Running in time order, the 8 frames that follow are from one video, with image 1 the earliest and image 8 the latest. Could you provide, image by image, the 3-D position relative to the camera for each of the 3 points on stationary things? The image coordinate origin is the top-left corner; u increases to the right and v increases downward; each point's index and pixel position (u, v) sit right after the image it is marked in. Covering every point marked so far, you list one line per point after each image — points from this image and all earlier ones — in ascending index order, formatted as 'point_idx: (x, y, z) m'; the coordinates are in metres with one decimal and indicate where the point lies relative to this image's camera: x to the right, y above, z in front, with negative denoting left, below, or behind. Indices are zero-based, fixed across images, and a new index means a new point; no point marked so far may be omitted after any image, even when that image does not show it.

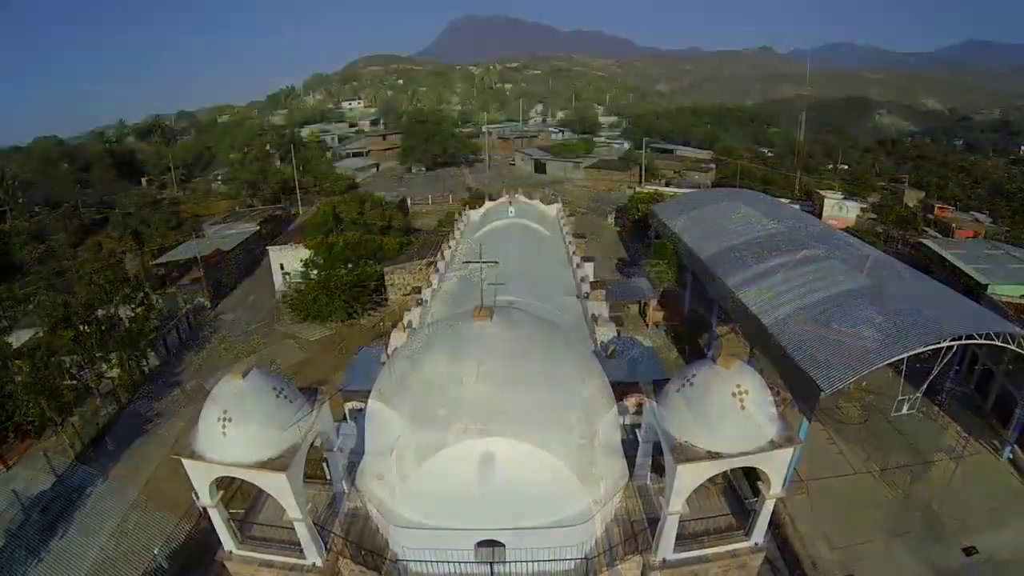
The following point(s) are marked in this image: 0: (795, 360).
0: (+6.9, -1.8, +14.3) m
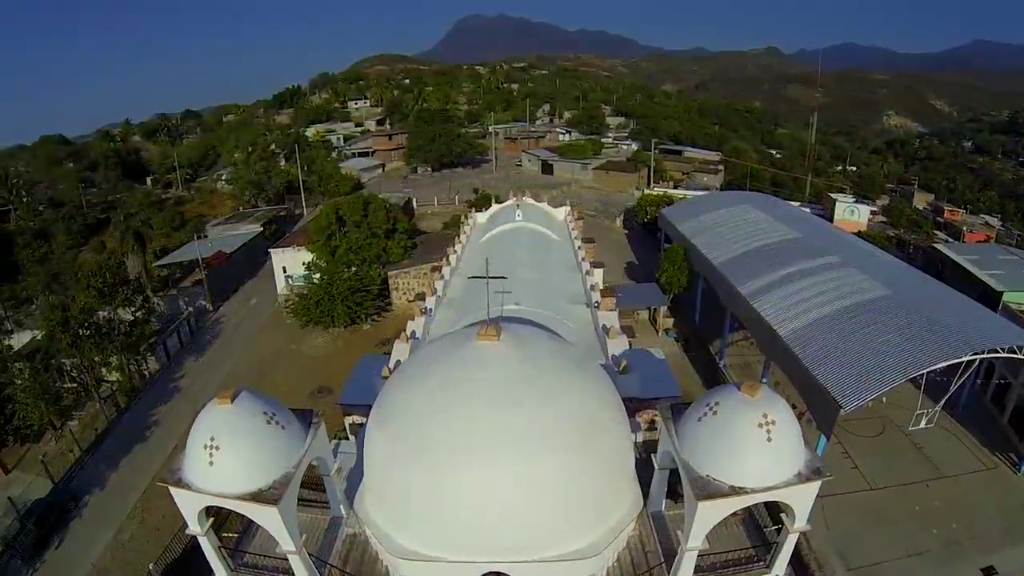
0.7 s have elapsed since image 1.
0: (+7.0, -2.0, +13.8) m
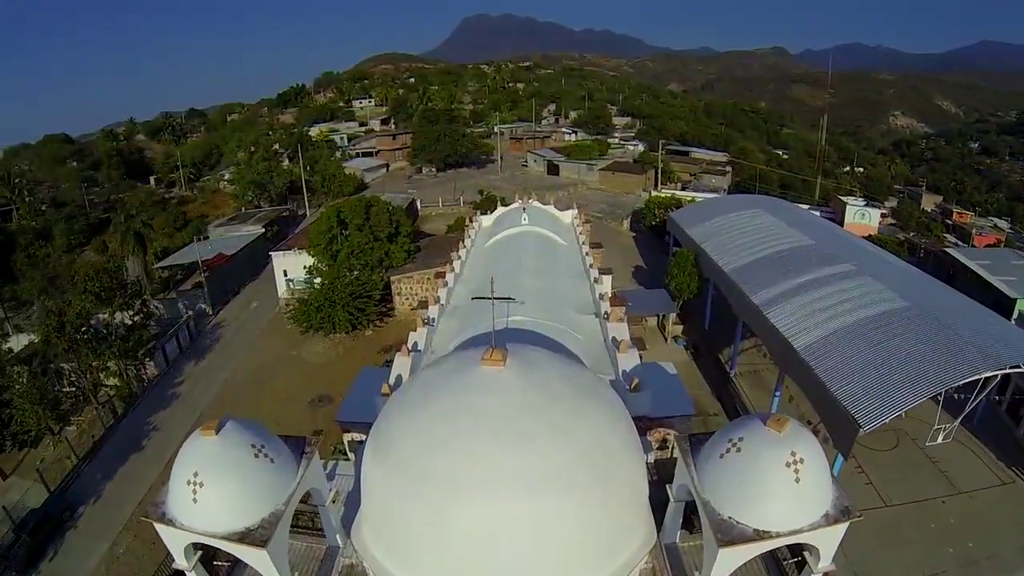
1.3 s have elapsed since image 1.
0: (+7.1, -2.3, +13.3) m
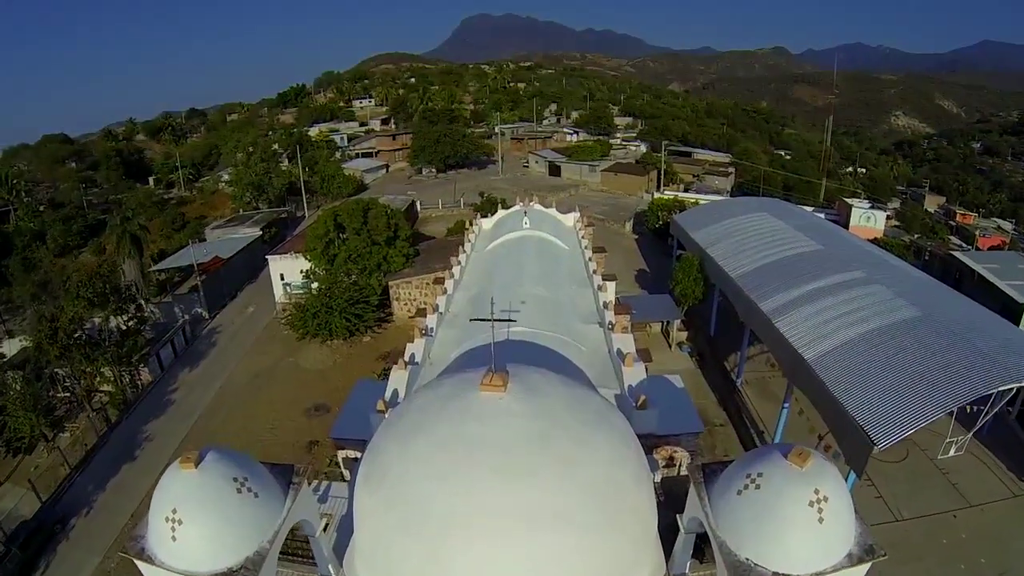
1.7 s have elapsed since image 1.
0: (+7.2, -2.5, +12.8) m
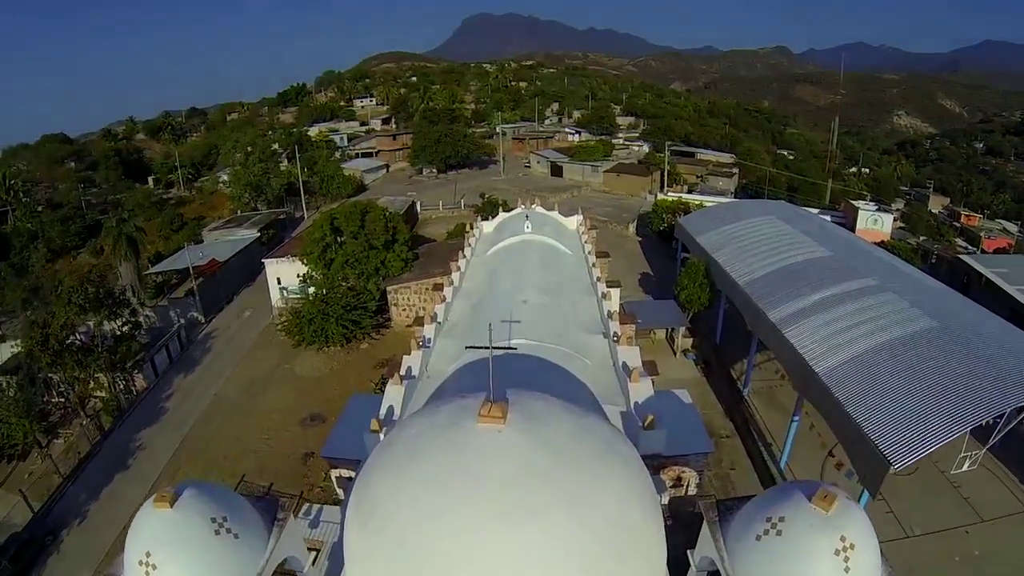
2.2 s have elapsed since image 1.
0: (+7.2, -2.7, +12.4) m
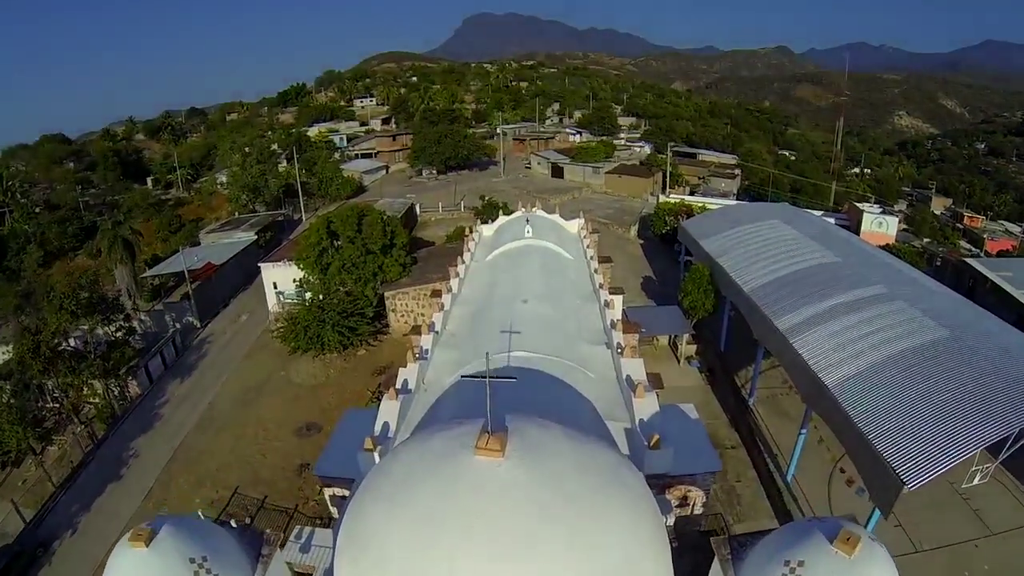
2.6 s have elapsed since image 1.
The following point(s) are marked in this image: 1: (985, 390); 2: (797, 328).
0: (+7.2, -2.9, +12.0) m
1: (+9.5, -2.0, +11.8) m
2: (+7.7, -1.1, +15.8) m
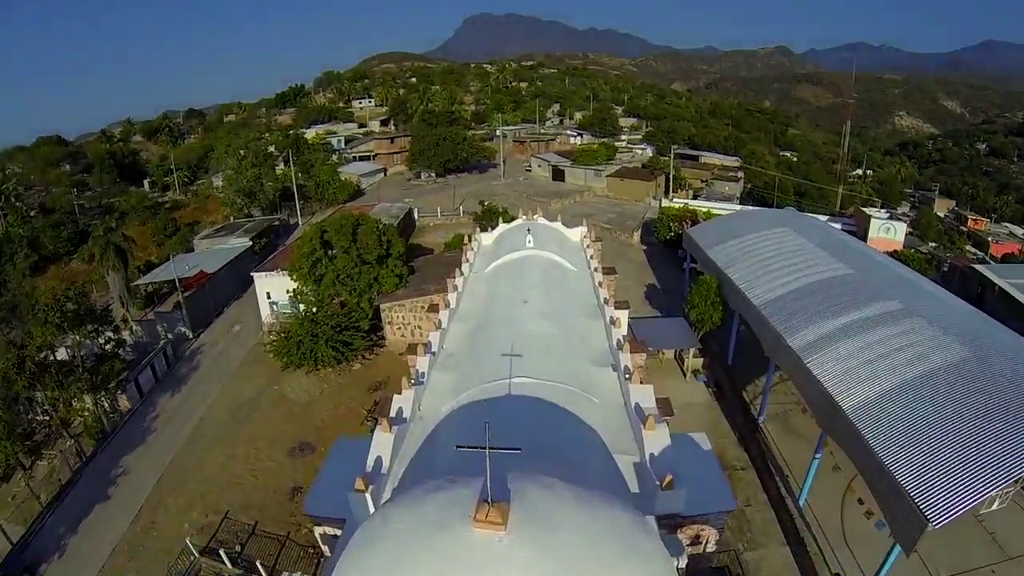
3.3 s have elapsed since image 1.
0: (+7.2, -3.3, +11.3) m
1: (+9.5, -2.5, +11.1) m
2: (+7.7, -1.5, +15.1) m
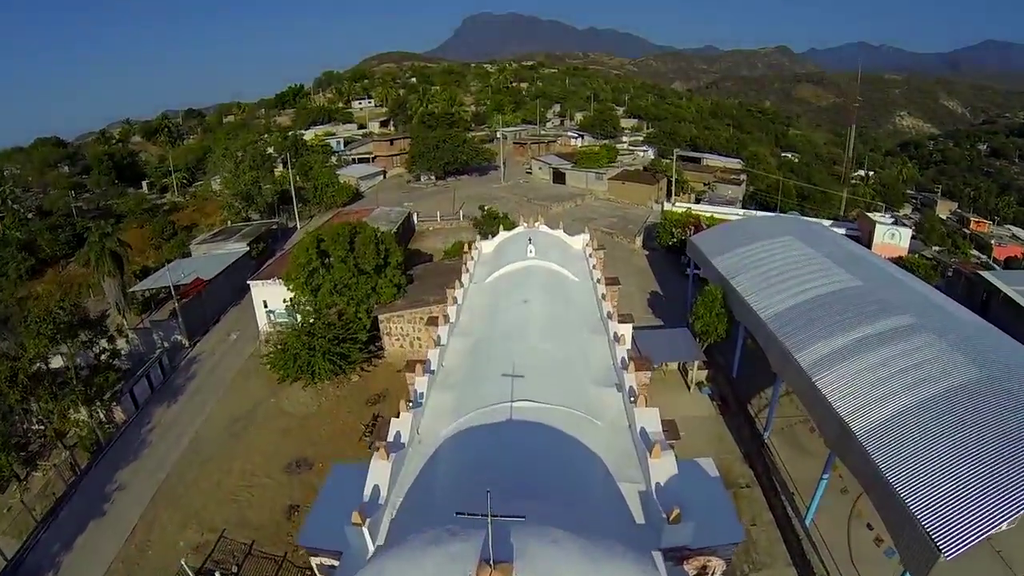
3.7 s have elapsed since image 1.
0: (+7.3, -3.7, +11.0) m
1: (+9.6, -2.8, +10.8) m
2: (+7.7, -1.8, +14.8) m
